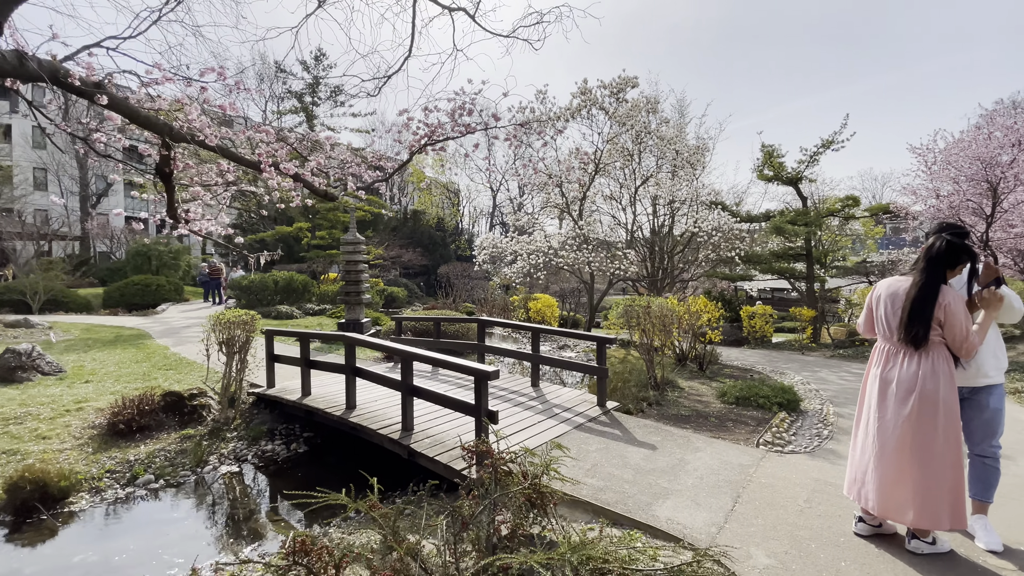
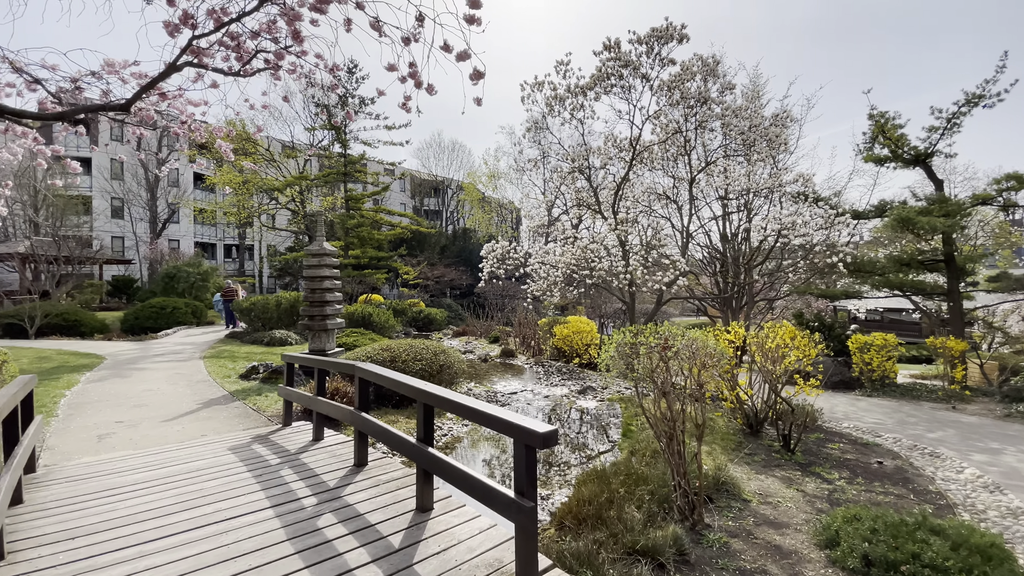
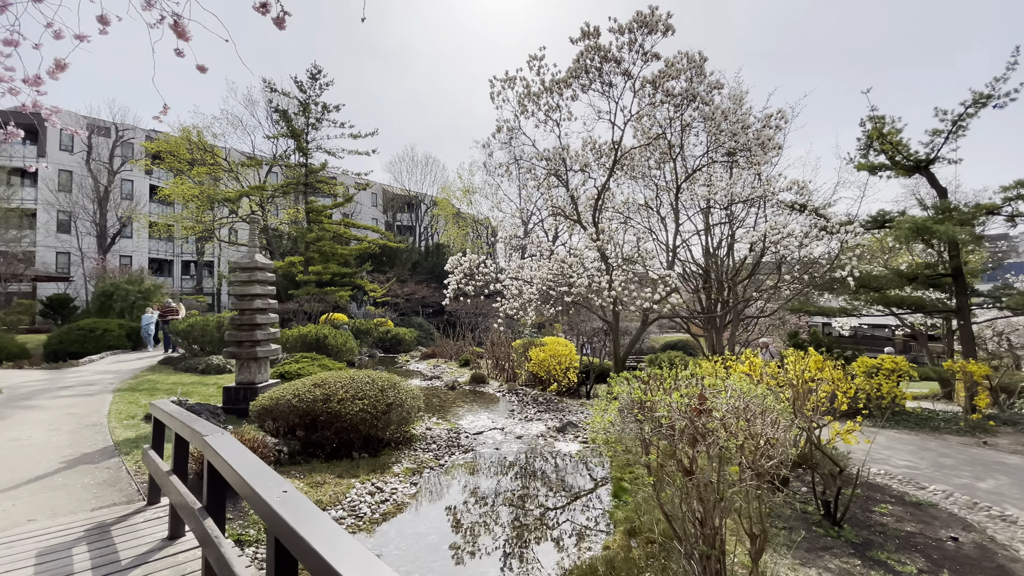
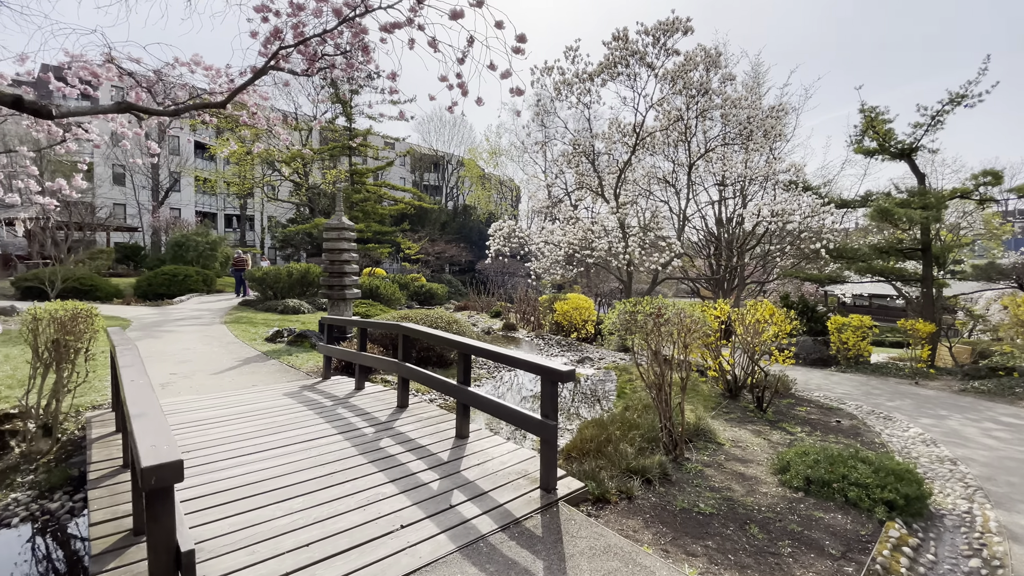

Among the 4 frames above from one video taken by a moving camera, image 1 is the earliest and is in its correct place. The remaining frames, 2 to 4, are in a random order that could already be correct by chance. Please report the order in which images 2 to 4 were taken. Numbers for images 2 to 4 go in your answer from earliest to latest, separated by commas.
4, 2, 3
